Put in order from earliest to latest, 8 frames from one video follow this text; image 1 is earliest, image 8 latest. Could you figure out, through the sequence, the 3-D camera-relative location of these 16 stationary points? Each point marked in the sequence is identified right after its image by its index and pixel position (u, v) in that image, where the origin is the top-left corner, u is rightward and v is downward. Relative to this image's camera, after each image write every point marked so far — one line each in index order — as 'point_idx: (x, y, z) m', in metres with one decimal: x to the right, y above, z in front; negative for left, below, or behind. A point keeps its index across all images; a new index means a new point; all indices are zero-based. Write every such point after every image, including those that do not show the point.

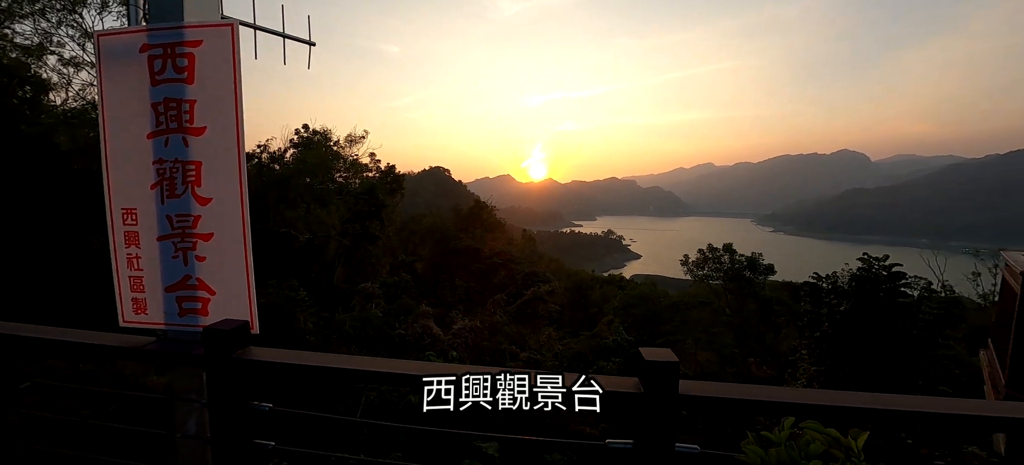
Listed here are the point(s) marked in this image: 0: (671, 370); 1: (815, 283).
0: (+0.4, -0.3, +1.0) m
1: (+5.9, -1.0, +7.9) m
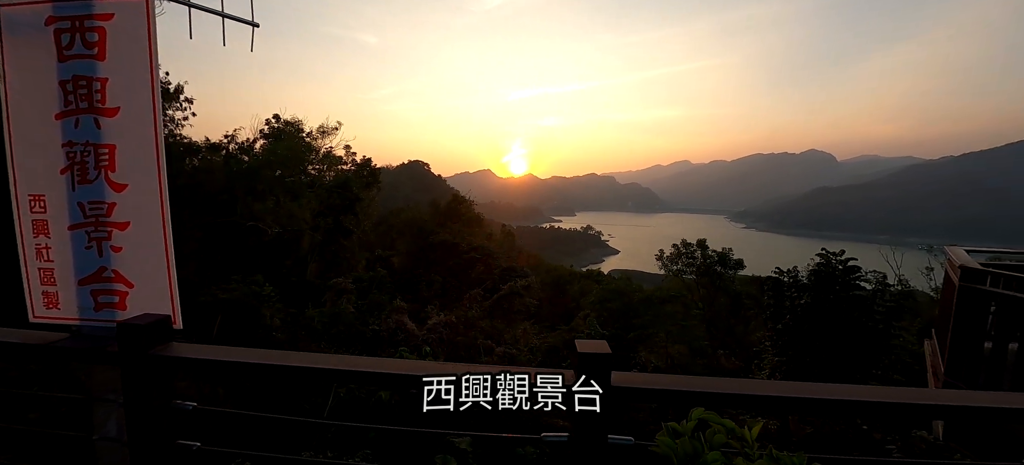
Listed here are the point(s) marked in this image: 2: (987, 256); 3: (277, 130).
0: (+0.2, -0.3, +1.0) m
1: (+5.4, -0.9, +8.1) m
2: (+4.6, -0.2, +3.7) m
3: (-9.5, +4.2, +16.4) m
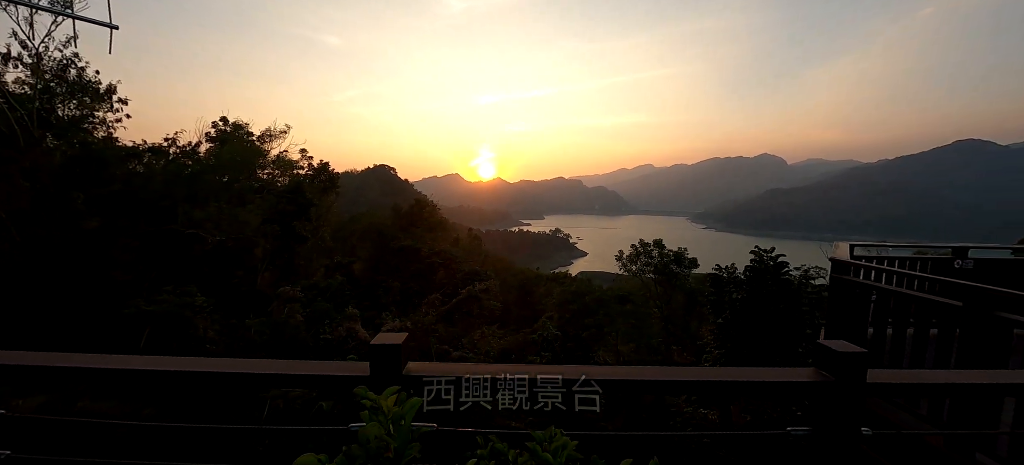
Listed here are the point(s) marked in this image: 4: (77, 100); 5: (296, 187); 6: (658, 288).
0: (-0.3, -0.3, +1.0) m
1: (+4.4, -0.9, +8.6) m
2: (+3.8, -0.2, +4.1) m
3: (-11.2, +3.9, +15.7) m
4: (-12.7, +3.9, +11.8) m
5: (-8.4, +1.8, +15.6) m
6: (+6.4, -2.4, +17.4) m
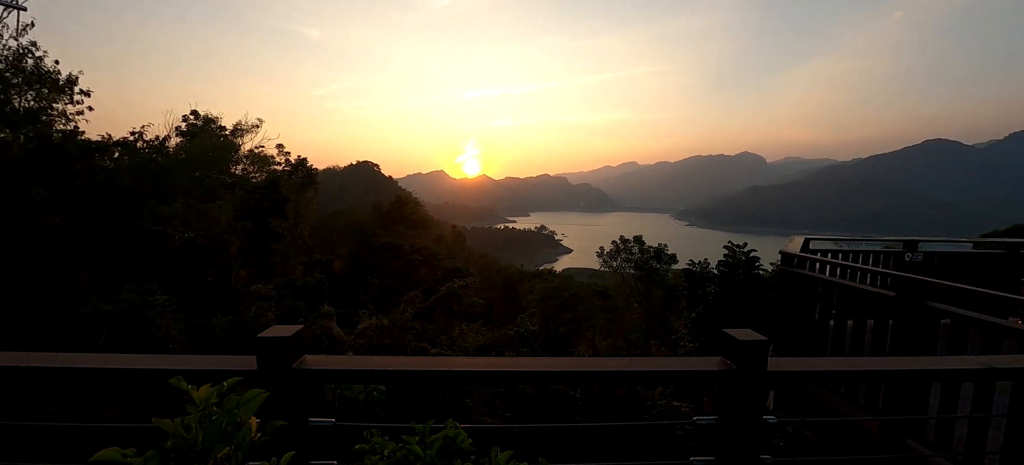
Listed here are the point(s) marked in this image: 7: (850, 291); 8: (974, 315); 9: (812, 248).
0: (-0.6, -0.3, +1.0) m
1: (+3.8, -0.8, +8.7) m
2: (+3.5, -0.1, +4.2) m
3: (-12.0, +4.0, +15.2) m
4: (-13.4, +4.0, +11.3) m
5: (-9.2, +1.9, +15.3) m
6: (+5.5, -2.2, +17.6) m
7: (+2.1, -0.4, +2.5) m
8: (+2.1, -0.4, +1.8) m
9: (+3.0, -0.2, +4.1) m
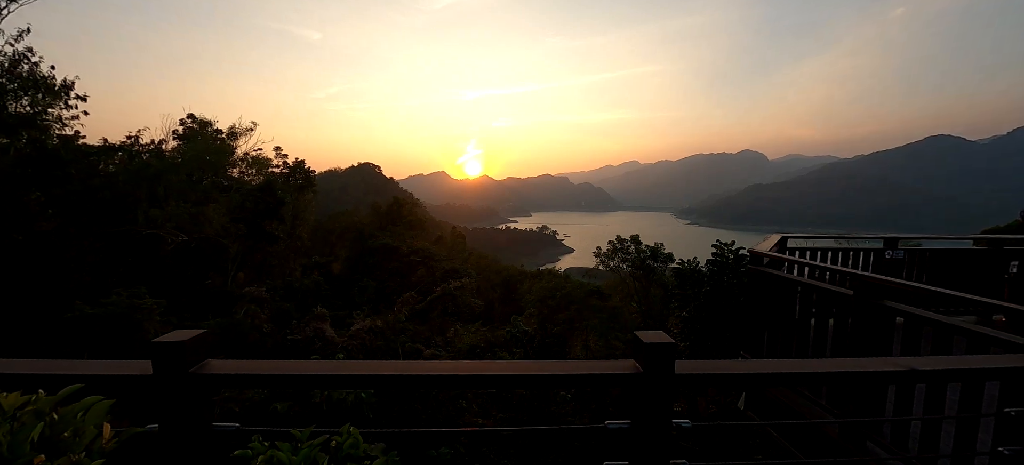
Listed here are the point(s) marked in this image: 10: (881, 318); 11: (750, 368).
0: (-0.8, -0.3, +1.0) m
1: (+3.6, -0.8, +8.6) m
2: (+3.2, -0.1, +4.2) m
3: (-12.2, +3.9, +15.3) m
4: (-13.6, +3.8, +11.3) m
5: (-9.4, +1.8, +15.3) m
6: (+5.4, -2.2, +17.6) m
7: (+1.8, -0.4, +2.5) m
8: (+1.9, -0.4, +1.8) m
9: (+2.8, -0.1, +4.1) m
10: (+1.9, -0.4, +2.0) m
11: (+0.7, -0.4, +1.1) m
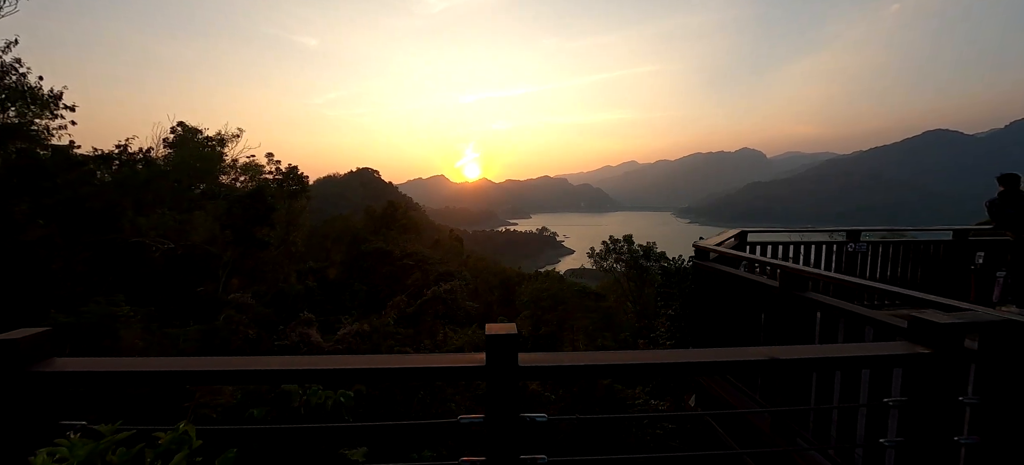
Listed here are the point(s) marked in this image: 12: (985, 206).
0: (-1.2, -0.3, +1.0) m
1: (+3.2, -0.7, +8.6) m
2: (+2.8, 0.0, +4.2) m
3: (-12.7, +3.6, +15.3) m
4: (-14.1, +3.6, +11.4) m
5: (-9.8, +1.6, +15.3) m
6: (+5.0, -2.2, +17.6) m
7: (+1.4, -0.3, +2.5) m
8: (+1.5, -0.3, +1.8) m
9: (+2.4, -0.1, +4.1) m
10: (+1.5, -0.4, +2.0) m
11: (+0.3, -0.4, +1.1) m
12: (+5.1, +0.3, +4.4) m
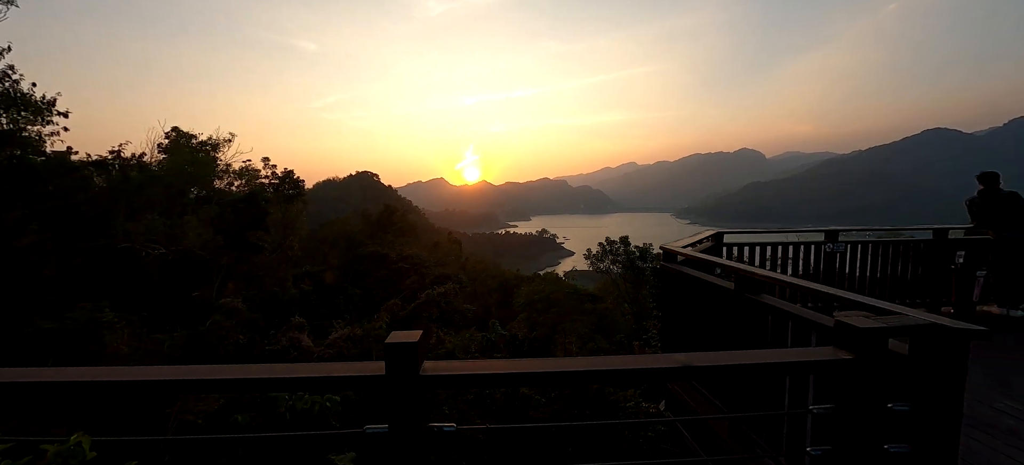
0: (-1.5, -0.3, +1.0) m
1: (+3.0, -0.8, +8.6) m
2: (+2.6, 0.0, +4.2) m
3: (-12.9, +3.4, +15.3) m
4: (-14.3, +3.4, +11.4) m
5: (-10.0, +1.4, +15.3) m
6: (+4.8, -2.2, +17.5) m
7: (+1.2, -0.3, +2.4) m
8: (+1.2, -0.3, +1.8) m
9: (+2.2, -0.1, +4.0) m
10: (+1.2, -0.4, +2.0) m
11: (0.0, -0.4, +1.1) m
12: (+4.9, +0.3, +4.4) m
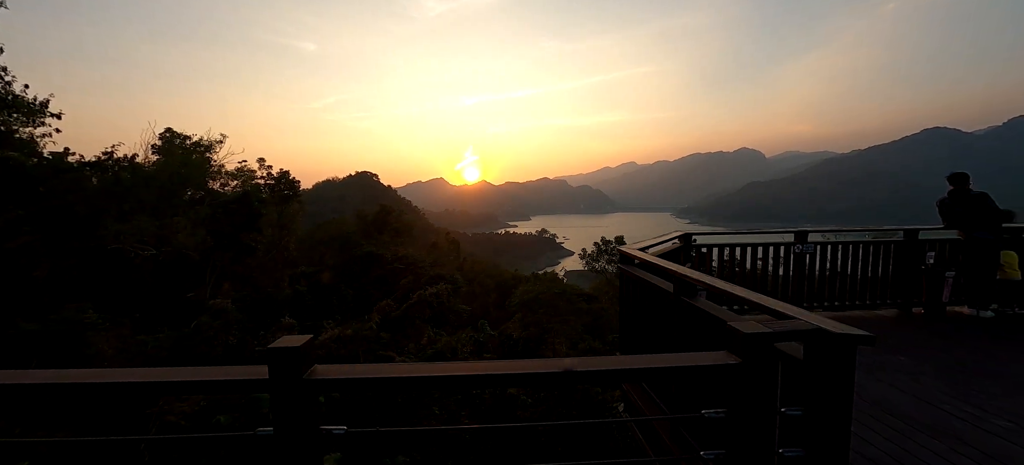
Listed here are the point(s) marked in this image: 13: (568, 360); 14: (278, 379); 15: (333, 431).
0: (-1.8, -0.3, +1.0) m
1: (+2.7, -0.8, +8.6) m
2: (+2.3, -0.1, +4.2) m
3: (-13.2, +3.3, +15.4) m
4: (-14.6, +3.3, +11.4) m
5: (-10.3, +1.4, +15.4) m
6: (+4.5, -2.2, +17.6) m
7: (+0.9, -0.3, +2.5) m
8: (+0.9, -0.3, +1.8) m
9: (+1.9, -0.1, +4.1) m
10: (+0.9, -0.4, +2.0) m
11: (-0.3, -0.4, +1.1) m
12: (+4.6, +0.3, +4.4) m
13: (+0.2, -0.4, +1.2) m
14: (-0.6, -0.4, +1.1) m
15: (-0.5, -0.5, +1.1) m
